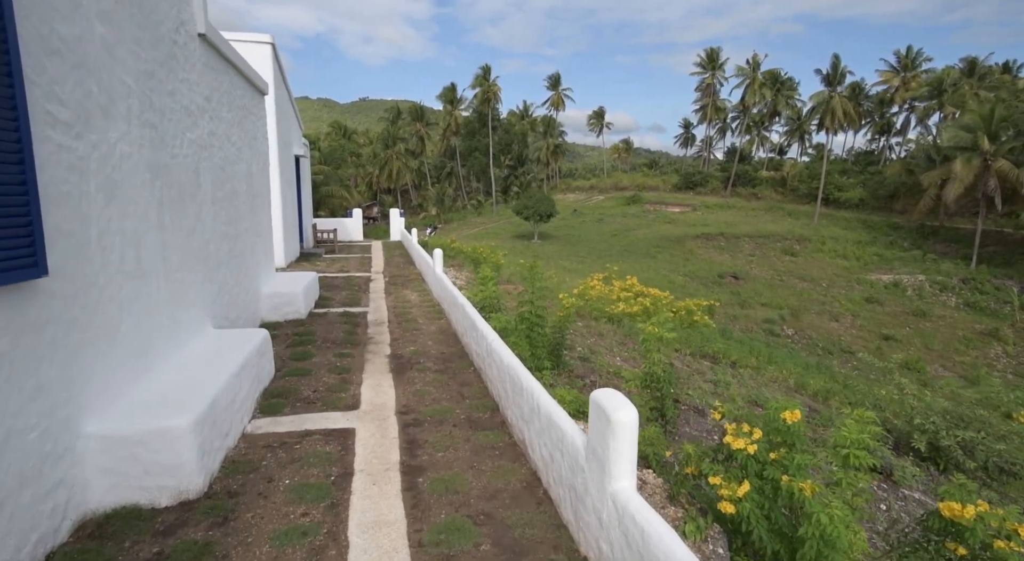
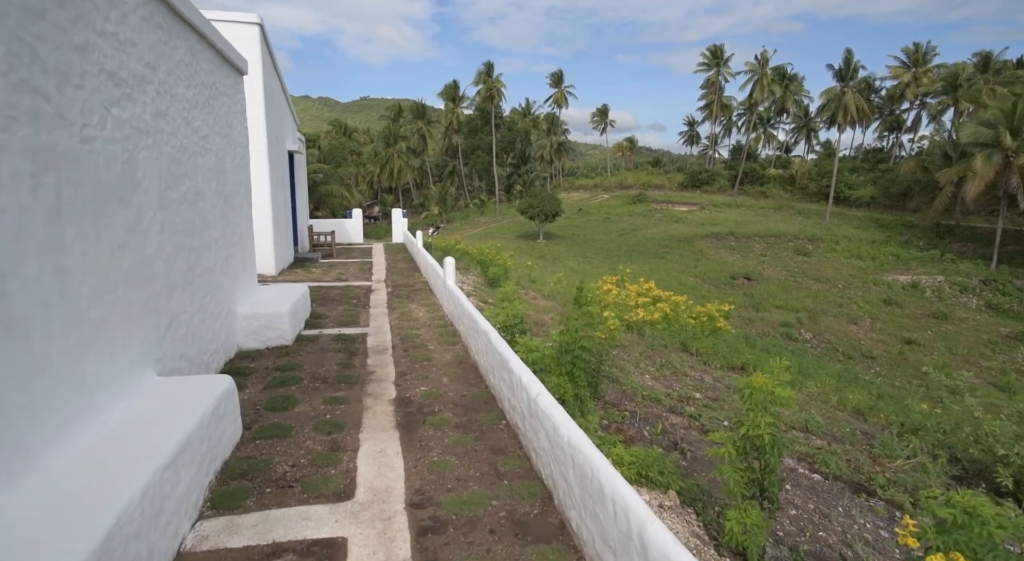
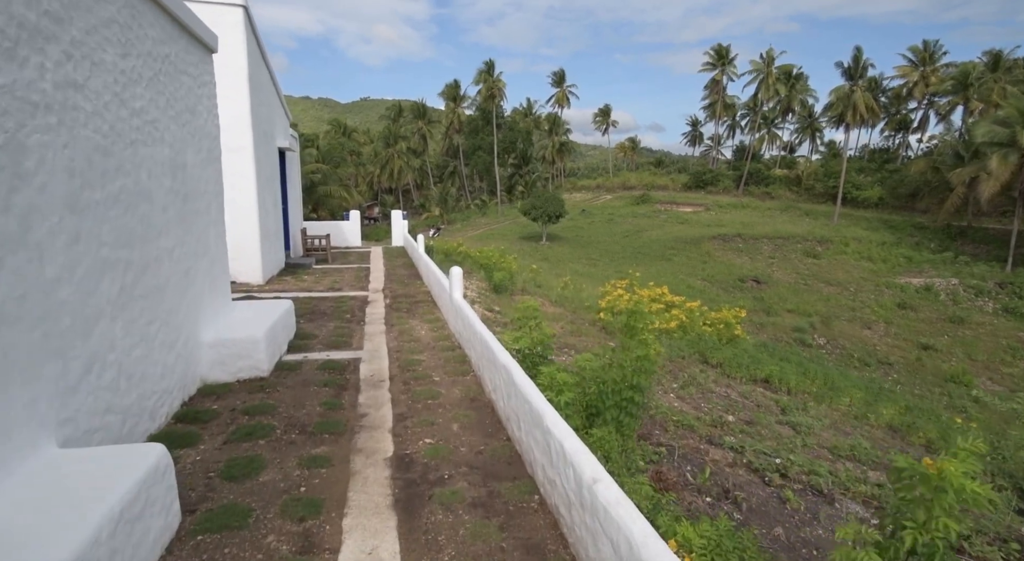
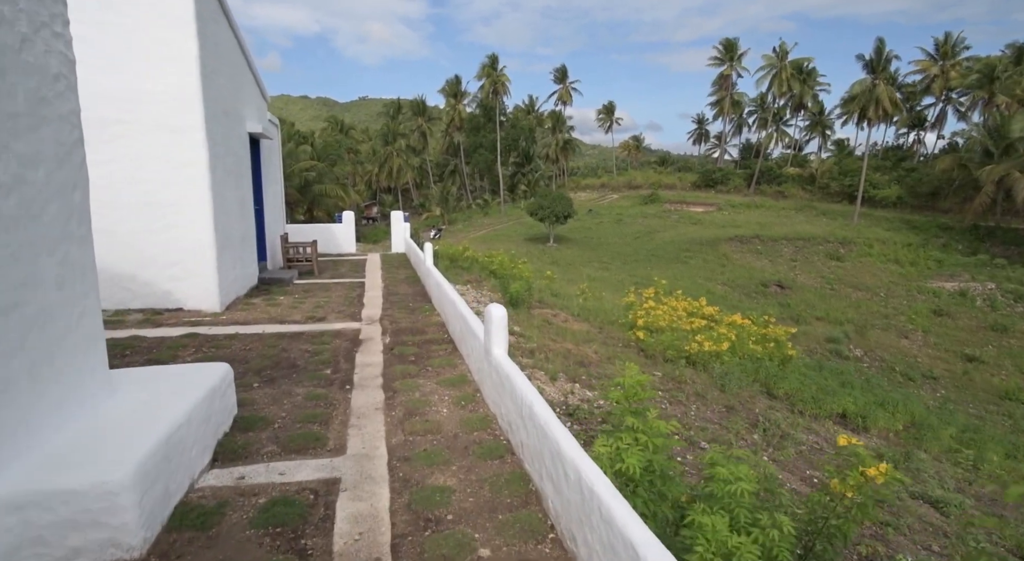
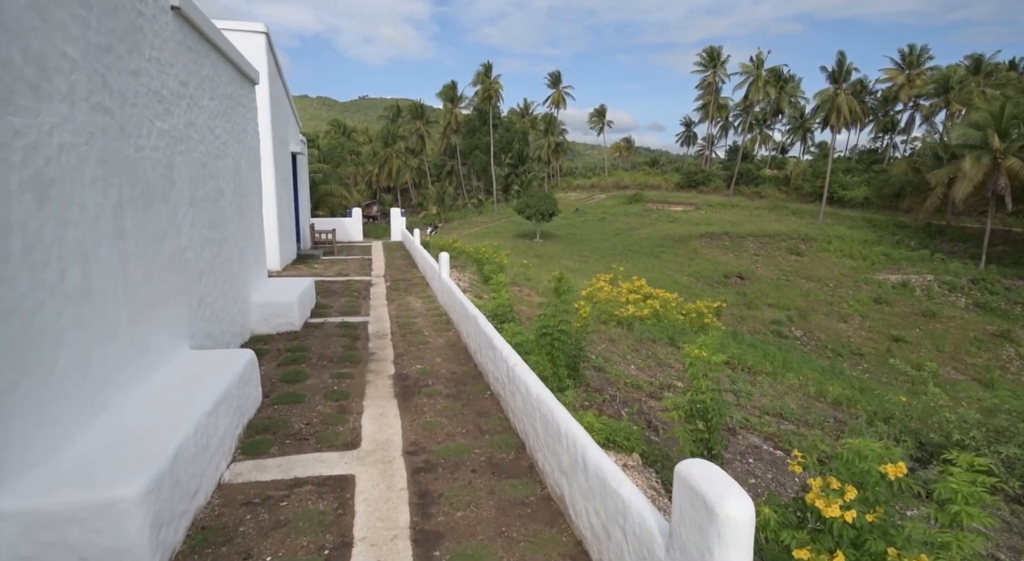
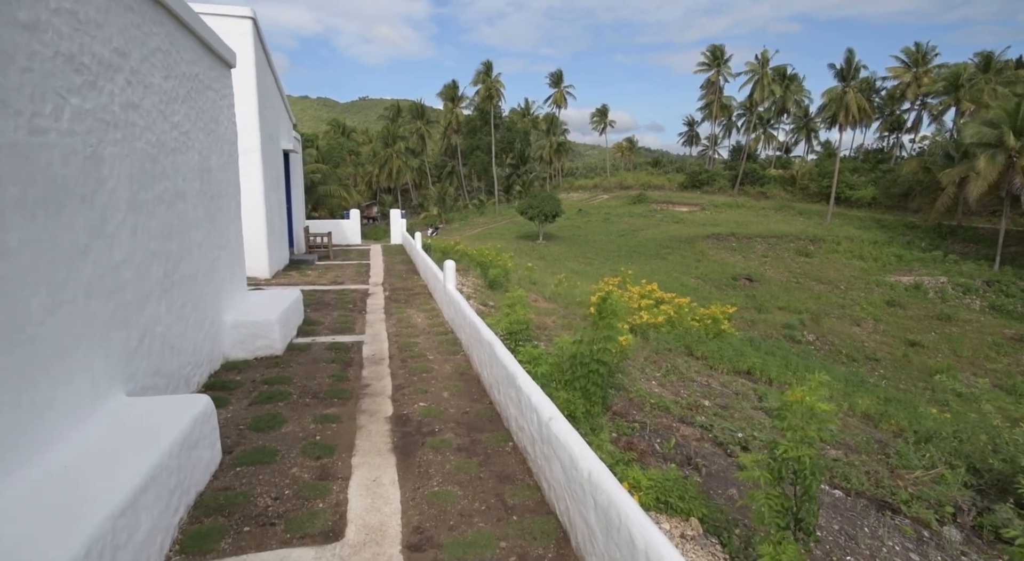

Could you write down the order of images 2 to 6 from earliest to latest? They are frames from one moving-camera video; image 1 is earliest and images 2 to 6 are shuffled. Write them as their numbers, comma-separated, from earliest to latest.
5, 2, 6, 3, 4
